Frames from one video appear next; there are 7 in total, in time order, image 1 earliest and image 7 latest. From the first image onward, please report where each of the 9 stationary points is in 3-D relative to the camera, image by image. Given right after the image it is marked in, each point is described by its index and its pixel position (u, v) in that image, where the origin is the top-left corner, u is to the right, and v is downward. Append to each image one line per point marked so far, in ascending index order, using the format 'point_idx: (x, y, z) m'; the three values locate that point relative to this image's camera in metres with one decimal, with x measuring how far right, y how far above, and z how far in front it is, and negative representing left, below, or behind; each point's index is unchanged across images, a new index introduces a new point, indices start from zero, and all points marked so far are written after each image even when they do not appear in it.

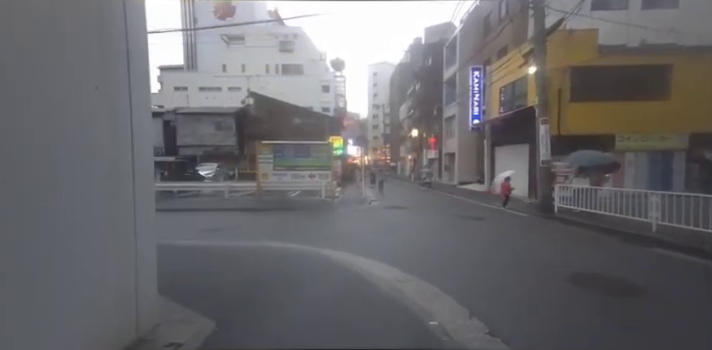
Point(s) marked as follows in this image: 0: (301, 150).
0: (-2.0, +0.9, +15.7) m
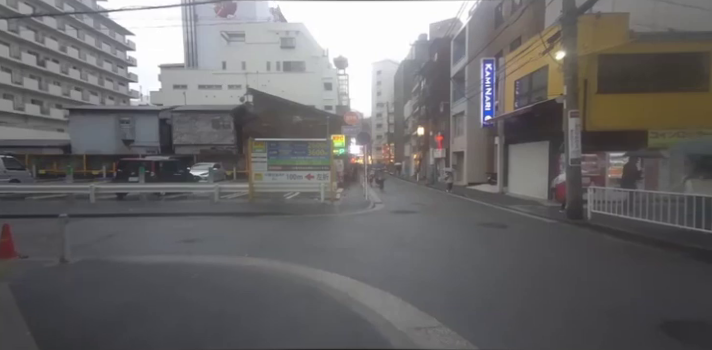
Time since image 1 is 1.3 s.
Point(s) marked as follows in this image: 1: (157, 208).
0: (-2.0, +0.9, +14.4) m
1: (-6.3, -1.0, +13.7) m
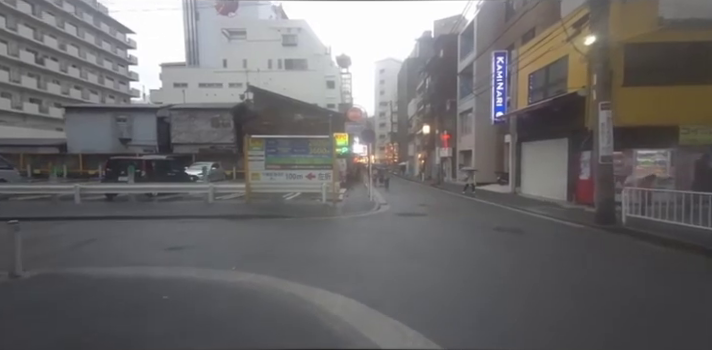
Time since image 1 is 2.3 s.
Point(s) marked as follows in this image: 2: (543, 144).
0: (-1.8, +0.9, +13.5) m
1: (-6.2, -1.0, +12.8) m
2: (+6.3, +0.9, +14.8) m
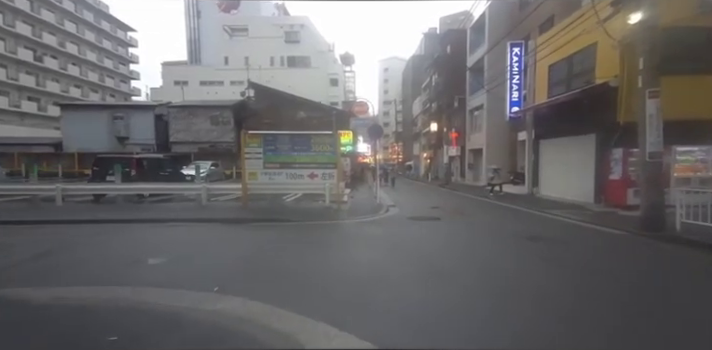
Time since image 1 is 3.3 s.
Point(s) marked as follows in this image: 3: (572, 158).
0: (-1.7, +0.9, +12.4) m
1: (-6.0, -1.0, +11.7) m
2: (+6.5, +1.0, +13.6) m
3: (+6.5, +0.5, +13.1) m
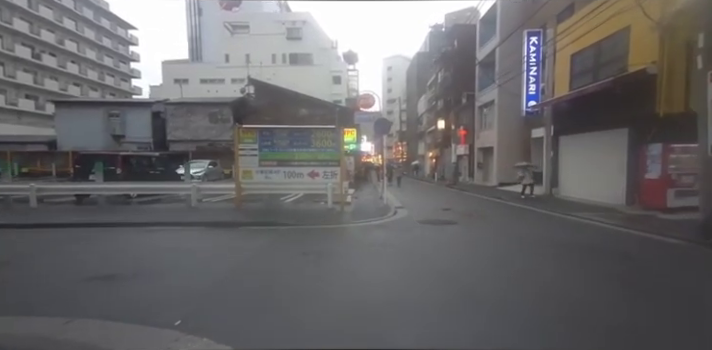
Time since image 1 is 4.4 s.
0: (-1.5, +1.0, +11.3) m
1: (-5.9, -1.0, +10.7) m
2: (+6.6, +1.0, +12.5) m
3: (+6.6, +0.5, +12.0) m
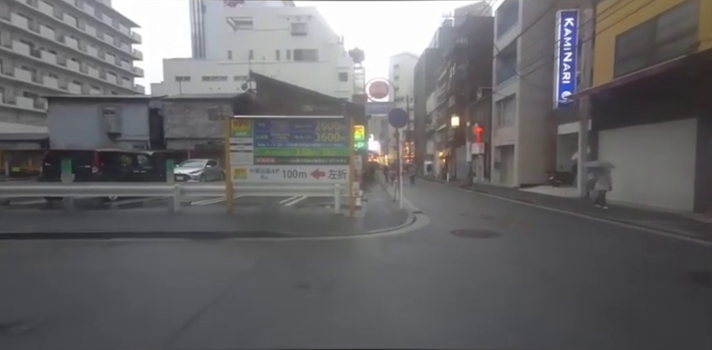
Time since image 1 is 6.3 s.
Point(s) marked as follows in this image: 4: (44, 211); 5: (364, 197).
0: (-1.3, +1.0, +9.7) m
1: (-5.6, -0.9, +9.1) m
2: (+6.9, +1.0, +10.7) m
3: (+6.9, +0.5, +10.2) m
4: (-7.0, -0.8, +9.7) m
5: (+0.3, -0.8, +14.7) m
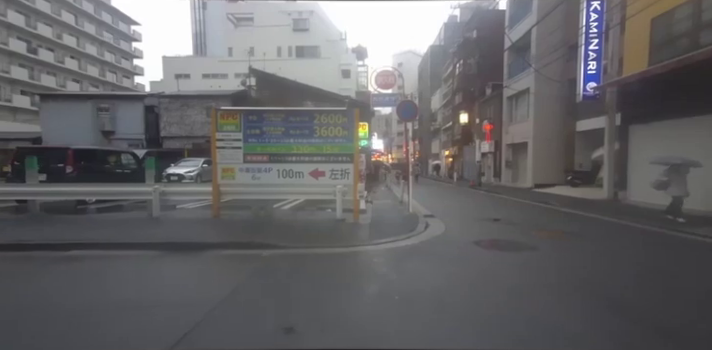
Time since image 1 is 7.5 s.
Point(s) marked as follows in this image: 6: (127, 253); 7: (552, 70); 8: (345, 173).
0: (-1.2, +1.0, +8.5) m
1: (-5.6, -0.9, +8.0) m
2: (+7.0, +1.0, +9.6) m
3: (+7.0, +0.5, +9.0) m
4: (-6.9, -0.8, +8.6) m
5: (+0.4, -0.7, +13.6) m
6: (-3.6, -1.2, +6.2) m
7: (+8.0, +4.3, +18.0) m
8: (-0.2, +0.1, +8.6) m
